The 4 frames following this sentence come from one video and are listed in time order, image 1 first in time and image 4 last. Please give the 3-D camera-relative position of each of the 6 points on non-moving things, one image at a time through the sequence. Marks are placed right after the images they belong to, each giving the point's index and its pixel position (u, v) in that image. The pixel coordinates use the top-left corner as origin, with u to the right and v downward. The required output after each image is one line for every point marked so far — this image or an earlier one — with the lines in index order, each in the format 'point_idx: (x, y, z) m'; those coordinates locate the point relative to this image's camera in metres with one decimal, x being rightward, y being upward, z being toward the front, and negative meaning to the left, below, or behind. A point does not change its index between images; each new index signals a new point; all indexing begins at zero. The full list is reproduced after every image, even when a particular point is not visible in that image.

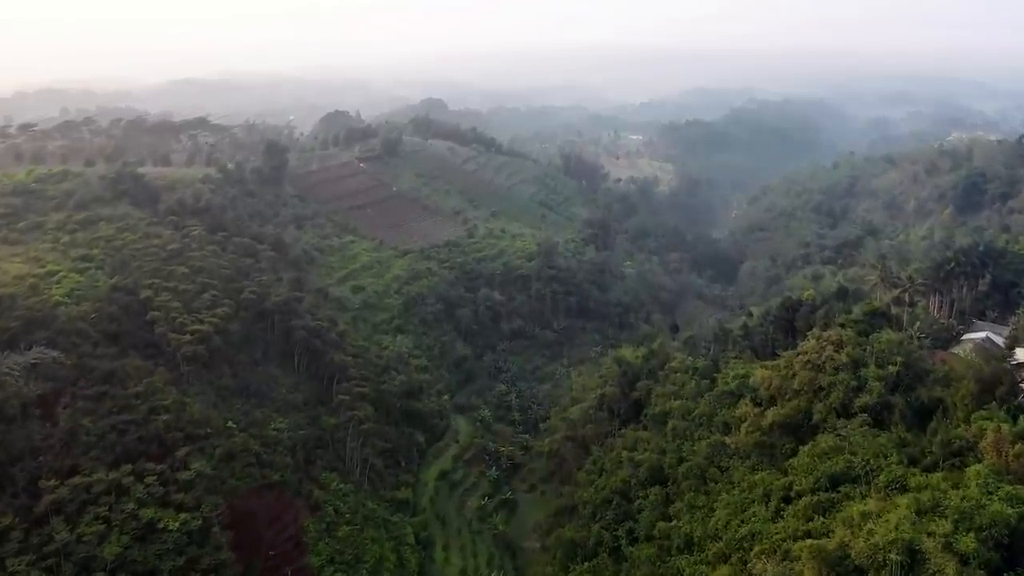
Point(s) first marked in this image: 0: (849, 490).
0: (+8.1, -4.9, +17.4) m
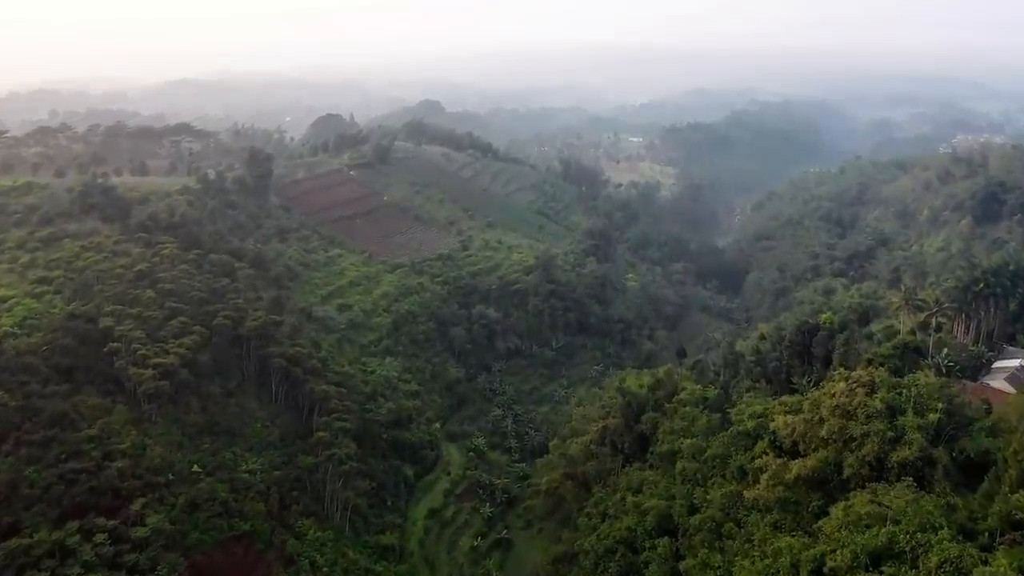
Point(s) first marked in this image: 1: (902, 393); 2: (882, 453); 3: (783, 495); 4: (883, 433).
0: (+7.9, -5.8, +15.1) m
1: (+10.3, -2.8, +19.2) m
2: (+9.2, -4.1, +18.0) m
3: (+7.1, -5.4, +18.9) m
4: (+9.3, -3.6, +18.3) m
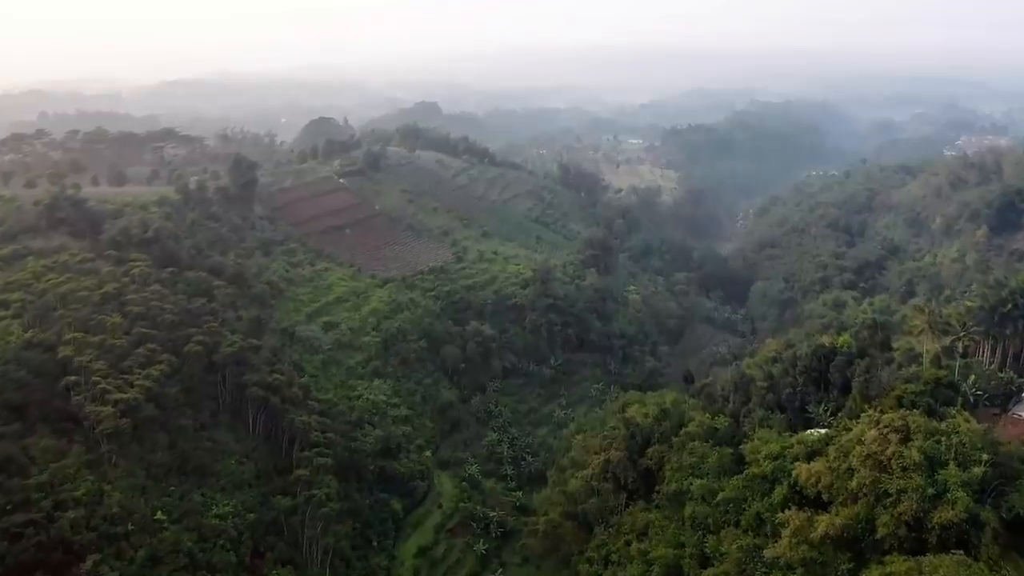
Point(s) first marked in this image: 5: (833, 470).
0: (+7.8, -6.7, +13.1) m
1: (+10.1, -3.6, +17.2) m
2: (+9.0, -4.9, +16.0) m
3: (+6.9, -6.2, +16.9) m
4: (+9.2, -4.5, +16.3) m
5: (+8.0, -4.5, +18.2) m
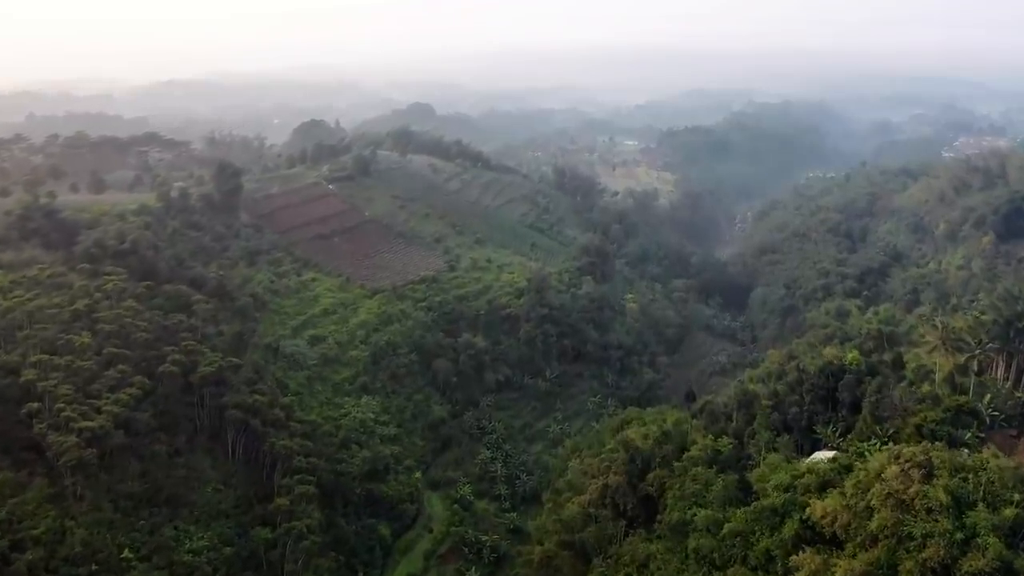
0: (+7.6, -7.2, +11.8) m
1: (+9.9, -4.1, +15.9) m
2: (+8.8, -5.5, +14.7) m
3: (+6.7, -6.8, +15.6) m
4: (+9.0, -5.0, +15.0) m
5: (+7.8, -5.0, +16.9) m
